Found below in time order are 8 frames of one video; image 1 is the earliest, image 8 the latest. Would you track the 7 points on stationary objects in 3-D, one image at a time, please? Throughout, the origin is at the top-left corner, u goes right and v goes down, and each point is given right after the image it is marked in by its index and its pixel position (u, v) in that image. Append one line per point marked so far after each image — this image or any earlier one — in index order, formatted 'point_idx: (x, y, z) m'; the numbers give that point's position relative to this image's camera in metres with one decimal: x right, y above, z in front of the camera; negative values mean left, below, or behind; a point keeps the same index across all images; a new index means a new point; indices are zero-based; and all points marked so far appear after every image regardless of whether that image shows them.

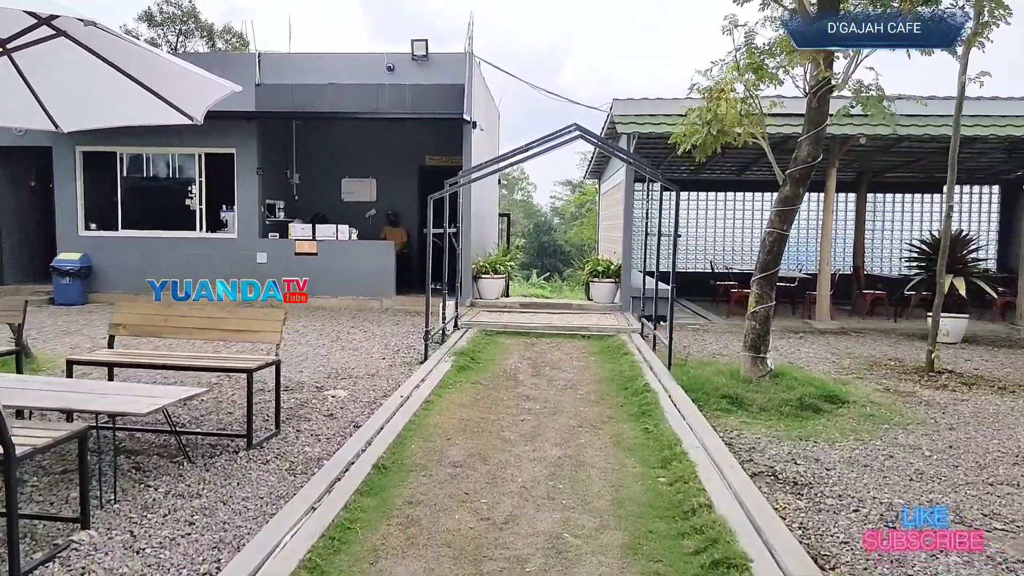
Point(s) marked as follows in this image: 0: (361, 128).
0: (-2.4, +2.5, +11.3) m
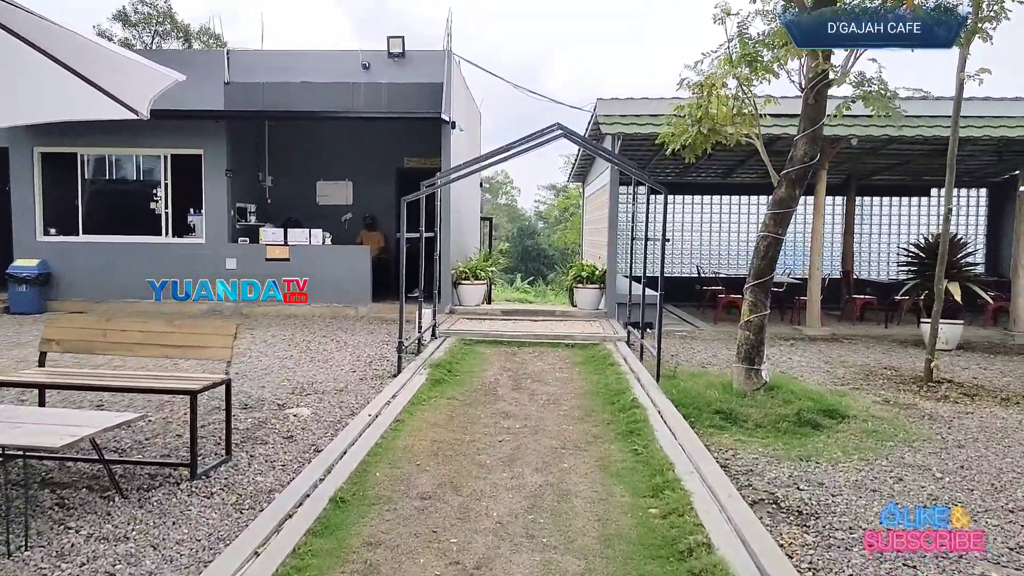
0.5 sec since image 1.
0: (-2.7, +2.4, +10.9) m
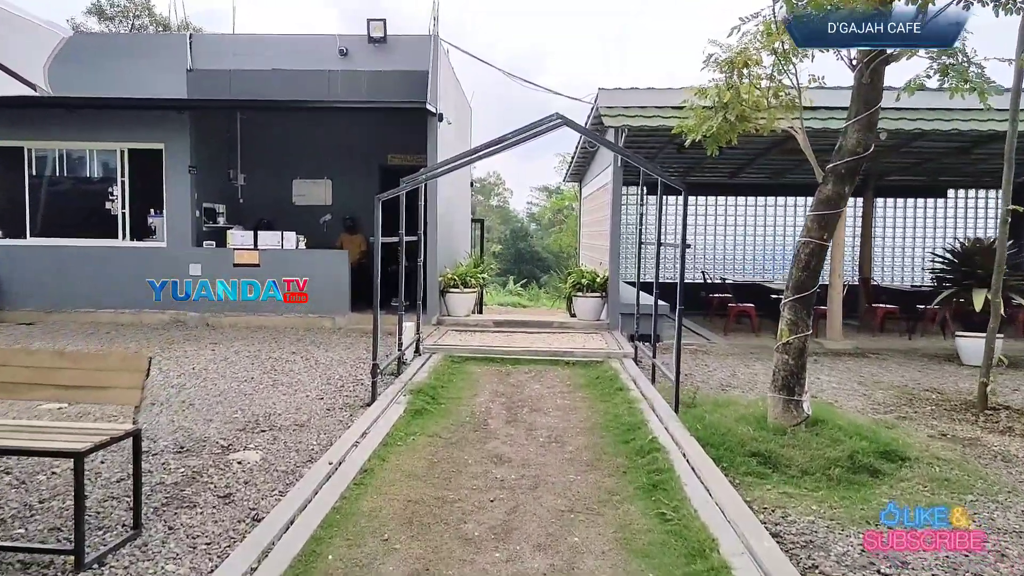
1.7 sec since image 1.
0: (-2.8, +2.3, +10.0) m
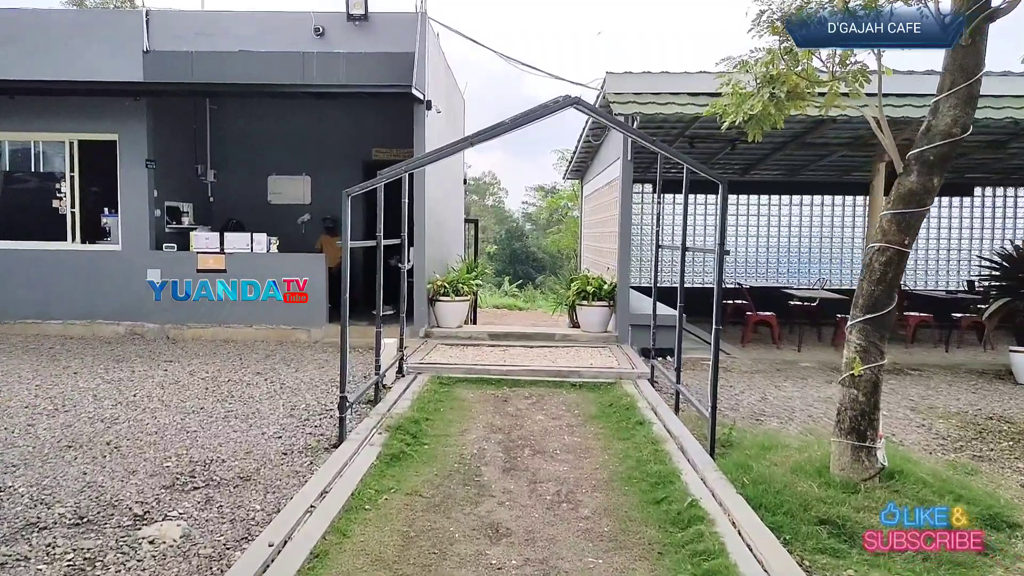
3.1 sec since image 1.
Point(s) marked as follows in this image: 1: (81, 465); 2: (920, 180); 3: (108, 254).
0: (-2.8, +2.2, +9.1) m
1: (-2.2, -0.9, +3.7) m
2: (+1.9, +0.5, +3.3) m
3: (-4.3, +0.4, +7.6) m
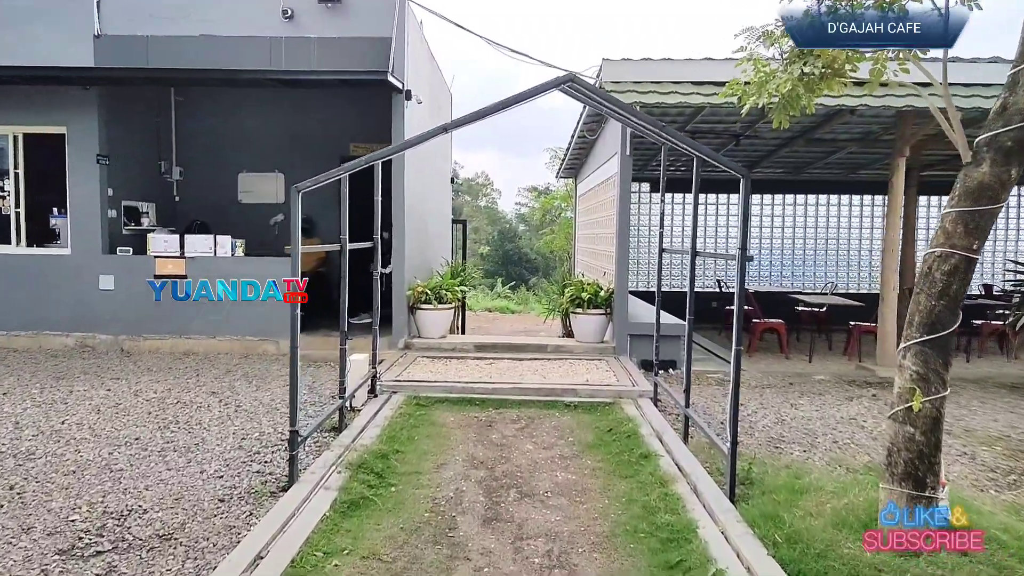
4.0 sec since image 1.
0: (-3.0, +2.2, +8.4) m
1: (-2.3, -1.0, +3.0) m
2: (+1.8, +0.4, +2.7) m
3: (-4.5, +0.3, +6.9) m
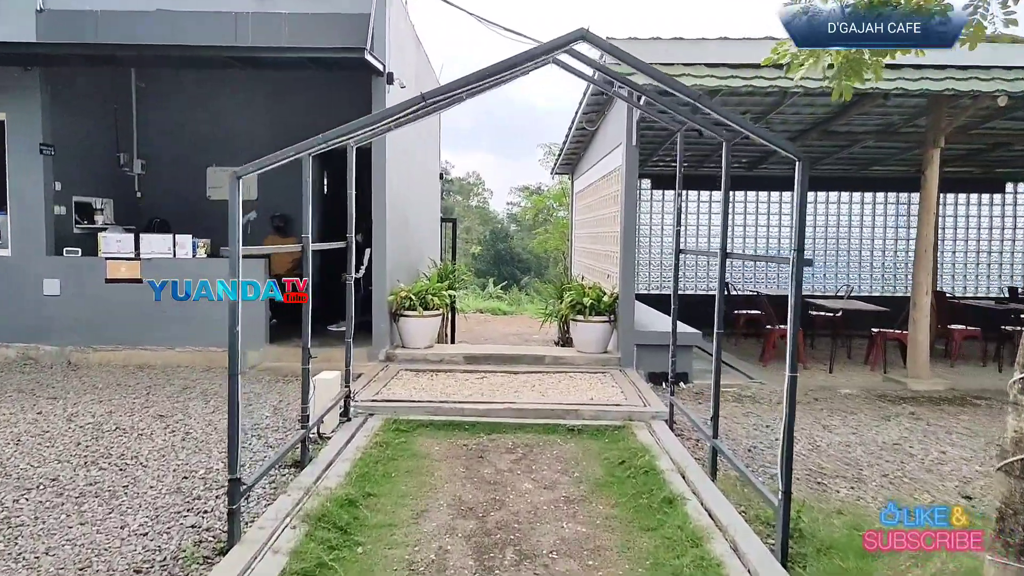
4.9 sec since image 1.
0: (-3.0, +2.1, +7.7) m
1: (-2.3, -1.0, +2.3) m
2: (+1.8, +0.4, +2.0) m
3: (-4.5, +0.2, +6.2) m
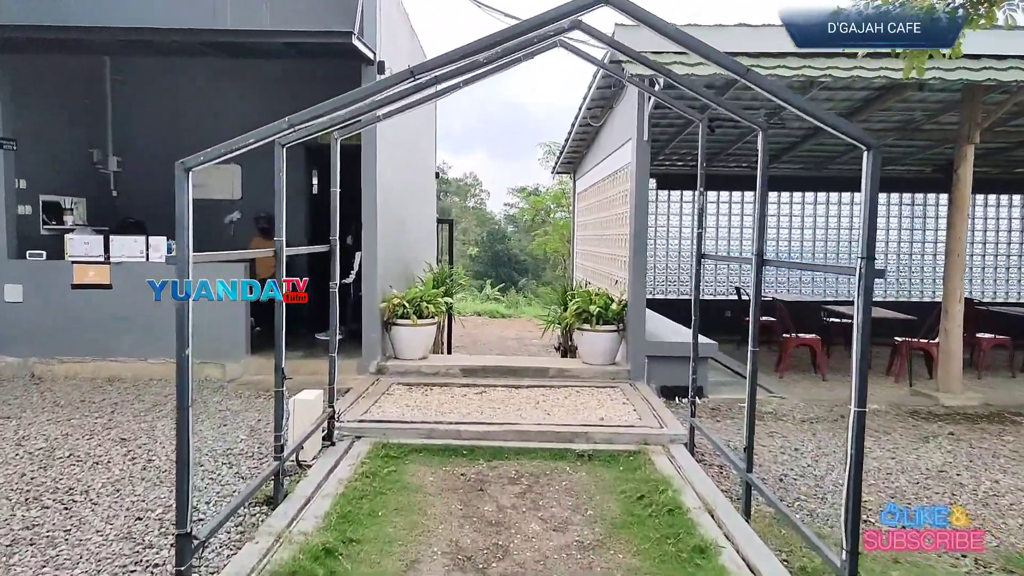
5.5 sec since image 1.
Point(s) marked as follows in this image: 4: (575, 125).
0: (-3.0, +2.1, +7.2) m
1: (-2.3, -1.1, +1.8) m
2: (+1.8, +0.4, +1.5) m
3: (-4.5, +0.2, +5.7) m
4: (+0.7, +1.9, +8.2) m
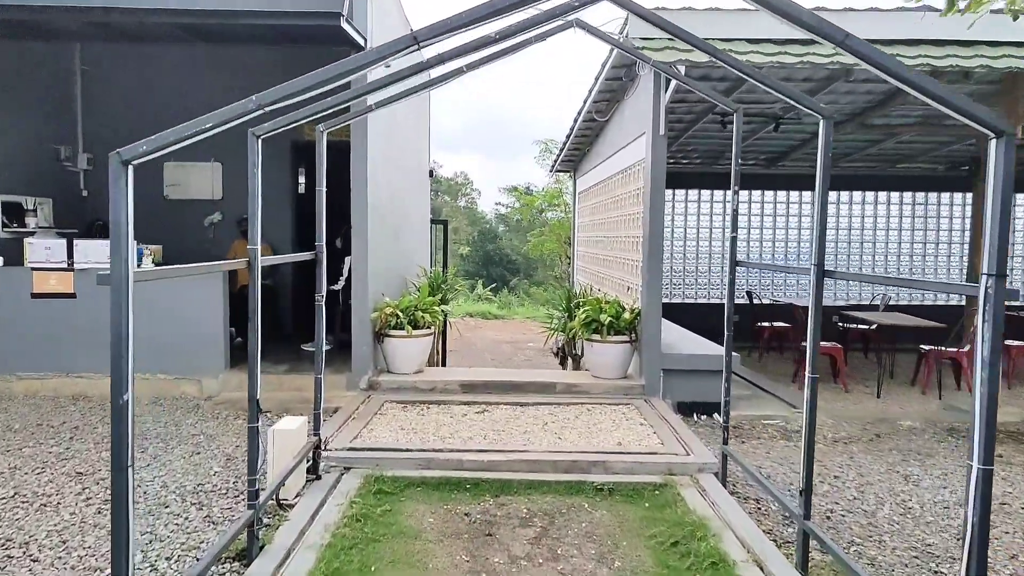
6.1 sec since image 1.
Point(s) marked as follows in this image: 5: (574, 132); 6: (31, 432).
0: (-3.0, +2.0, +6.7) m
1: (-2.2, -1.1, +1.3) m
2: (+1.9, +0.3, +1.1) m
3: (-4.5, +0.1, +5.2) m
4: (+0.7, +1.8, +7.7) m
5: (+0.7, +1.8, +8.2) m
6: (-2.9, -0.9, +4.4) m
